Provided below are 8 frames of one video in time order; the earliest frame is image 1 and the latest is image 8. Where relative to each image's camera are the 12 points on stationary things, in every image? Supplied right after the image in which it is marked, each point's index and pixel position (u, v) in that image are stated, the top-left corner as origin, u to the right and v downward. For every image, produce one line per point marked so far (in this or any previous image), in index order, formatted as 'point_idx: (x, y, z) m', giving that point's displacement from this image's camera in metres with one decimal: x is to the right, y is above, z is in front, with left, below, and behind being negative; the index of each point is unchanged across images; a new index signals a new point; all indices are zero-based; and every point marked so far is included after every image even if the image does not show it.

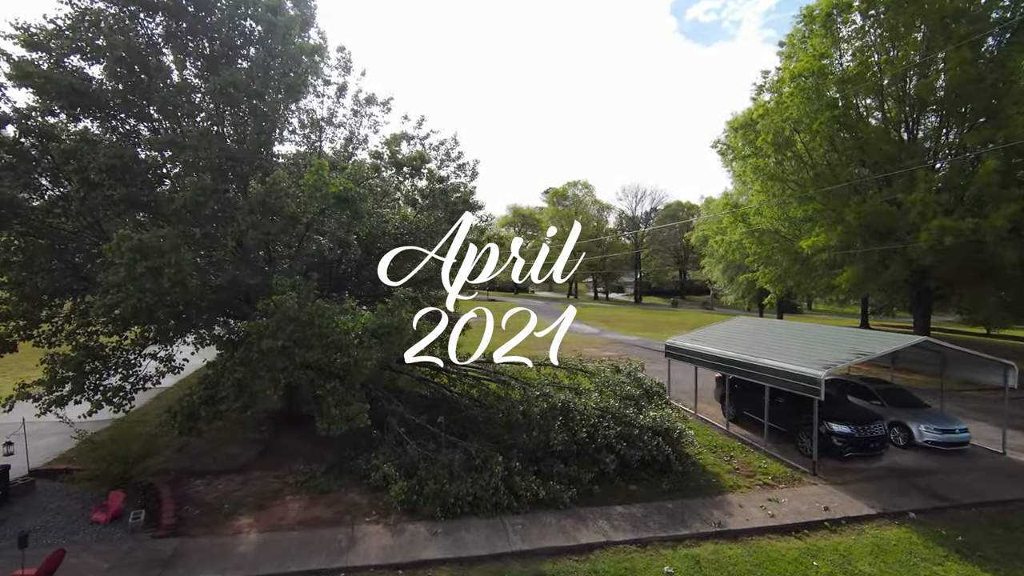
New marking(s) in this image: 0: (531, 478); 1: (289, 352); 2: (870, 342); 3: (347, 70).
0: (+0.2, -2.2, +6.1) m
1: (-2.5, -0.7, +5.6) m
2: (+5.6, -0.8, +8.0) m
3: (-3.3, +4.3, +10.2) m
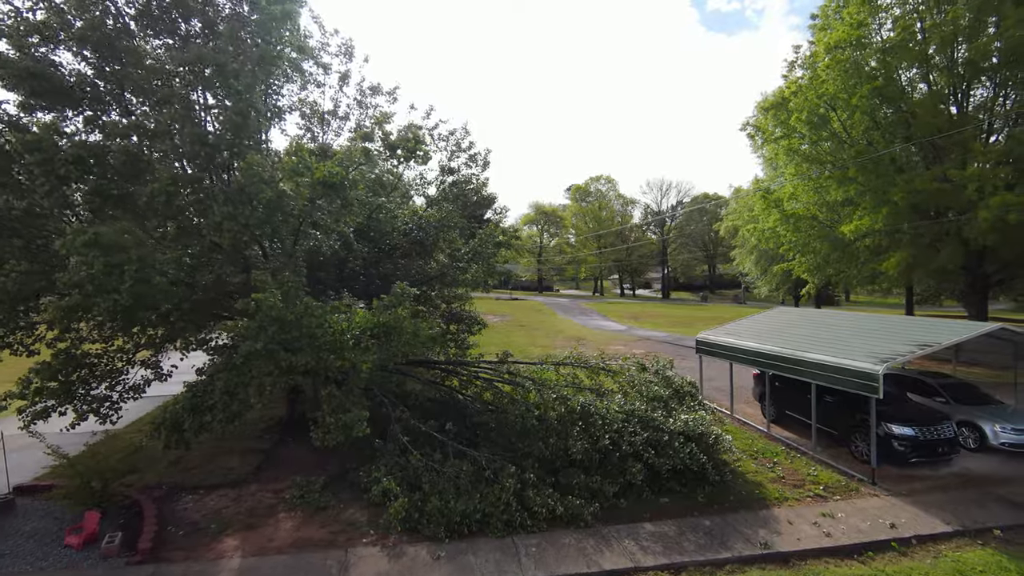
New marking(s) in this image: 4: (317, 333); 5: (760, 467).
0: (+0.4, -2.1, +5.4) m
1: (-2.4, -0.7, +5.1) m
2: (+5.8, -0.6, +7.0) m
3: (-3.1, +4.3, +9.7) m
4: (-2.0, -0.5, +5.3) m
5: (+3.2, -2.3, +6.6) m
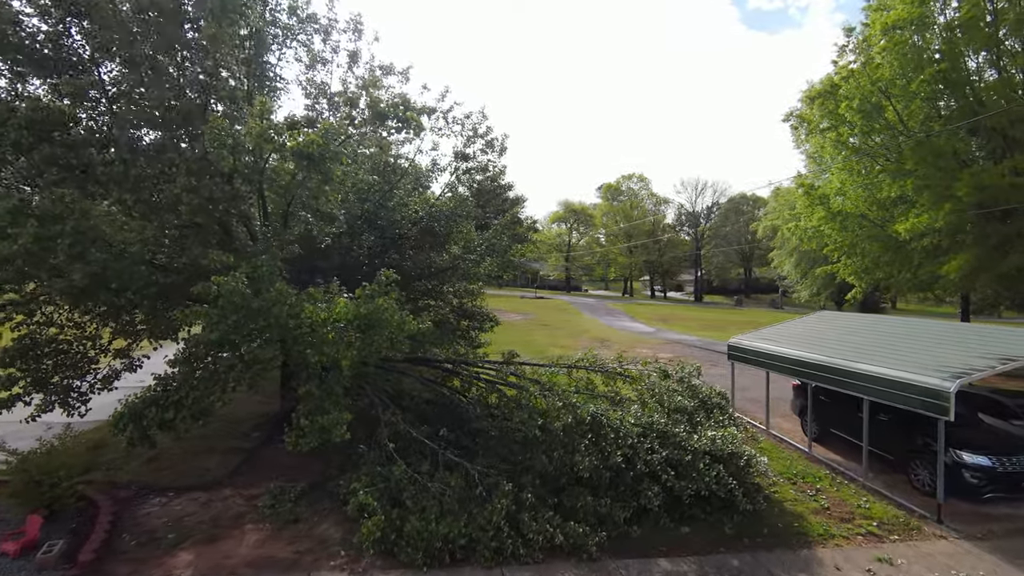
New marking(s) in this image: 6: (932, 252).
0: (+0.3, -2.1, +4.7) m
1: (-2.4, -0.5, +4.5) m
2: (+5.8, -0.6, +6.0) m
3: (-2.7, +4.5, +9.2) m
4: (-2.1, -0.3, +4.7) m
5: (+3.2, -2.3, +5.7) m
6: (+11.0, +0.9, +13.5) m
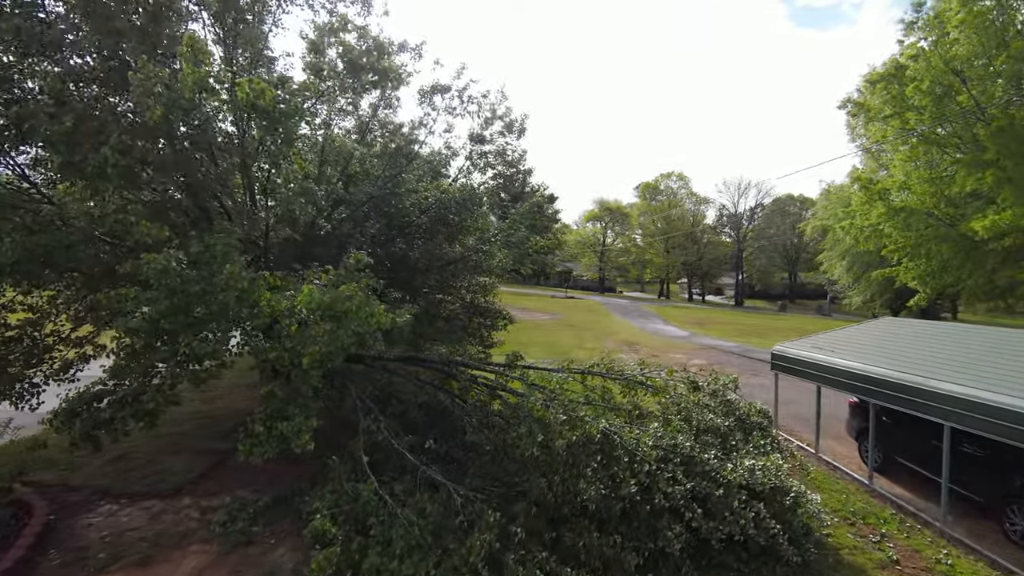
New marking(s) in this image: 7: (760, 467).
0: (+0.2, -2.0, +3.8) m
1: (-2.5, -0.4, +3.8) m
2: (+5.8, -0.7, +4.7) m
3: (-2.4, +4.6, +8.5) m
4: (-2.1, -0.2, +4.0) m
5: (+3.1, -2.3, +4.6) m
6: (+11.6, +0.8, +11.8) m
7: (+2.1, -1.5, +4.3) m
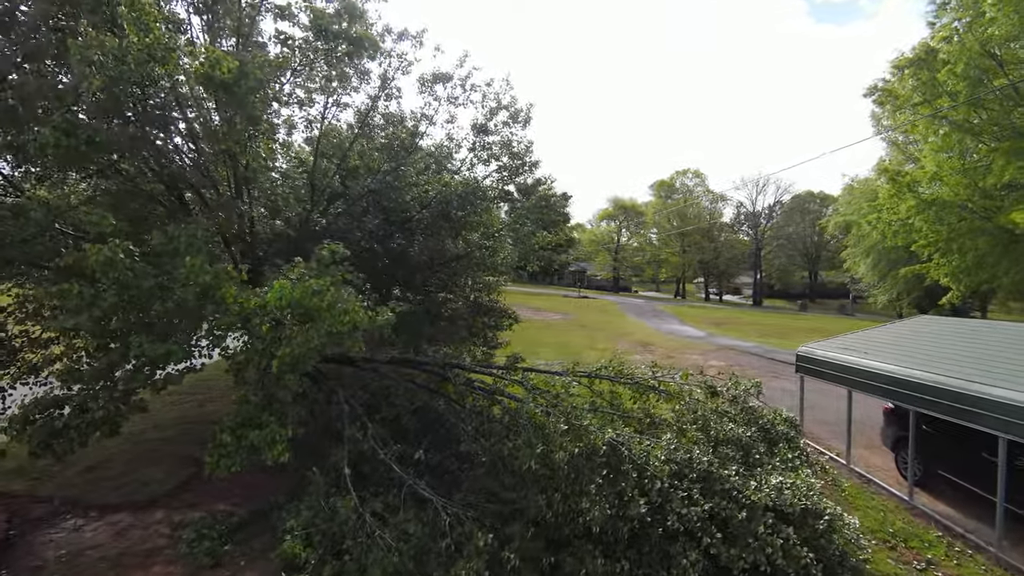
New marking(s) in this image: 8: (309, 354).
0: (+0.1, -1.9, +3.3) m
1: (-2.5, -0.3, +3.5) m
2: (+5.8, -0.6, +4.1) m
3: (-2.3, +4.7, +8.1) m
4: (-2.2, -0.2, +3.6) m
5: (+3.1, -2.2, +4.1) m
6: (+11.7, +0.8, +11.0) m
7: (+2.1, -1.5, +3.8) m
8: (-1.5, -0.5, +3.7) m
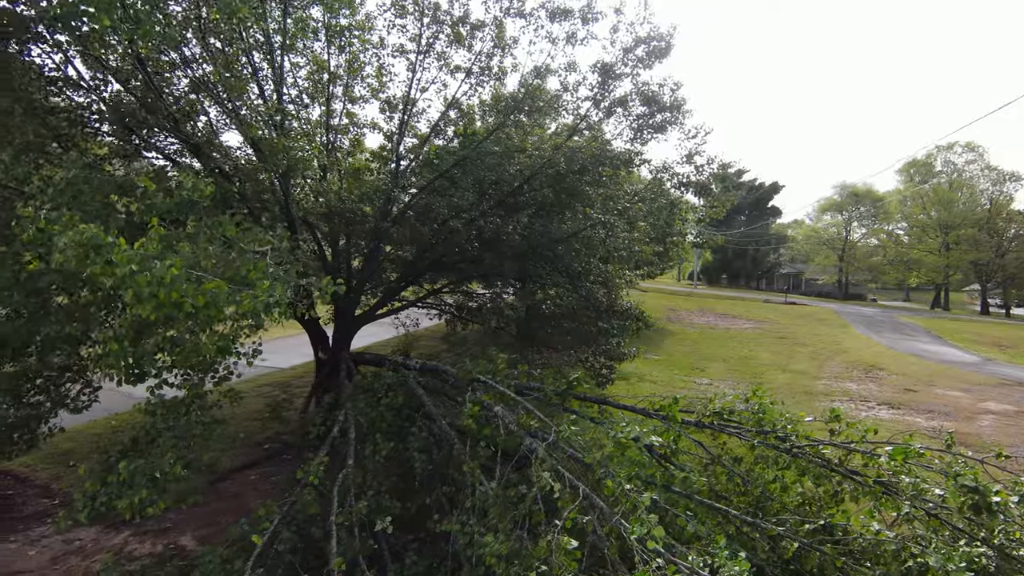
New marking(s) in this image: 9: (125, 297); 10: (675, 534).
0: (-0.3, -1.8, +1.3) m
1: (-2.7, -0.1, +2.5) m
2: (+5.3, -0.6, 0.0) m
3: (-0.7, +4.8, +6.7) m
4: (-2.3, 0.0, +2.5) m
5: (+2.7, -2.1, +0.9) m
6: (+13.4, +0.7, +4.2) m
7: (+1.7, -1.3, +1.1) m
8: (-1.6, -0.3, +2.3) m
9: (-1.6, 0.0, +2.1) m
10: (+0.7, -1.0, +2.2) m
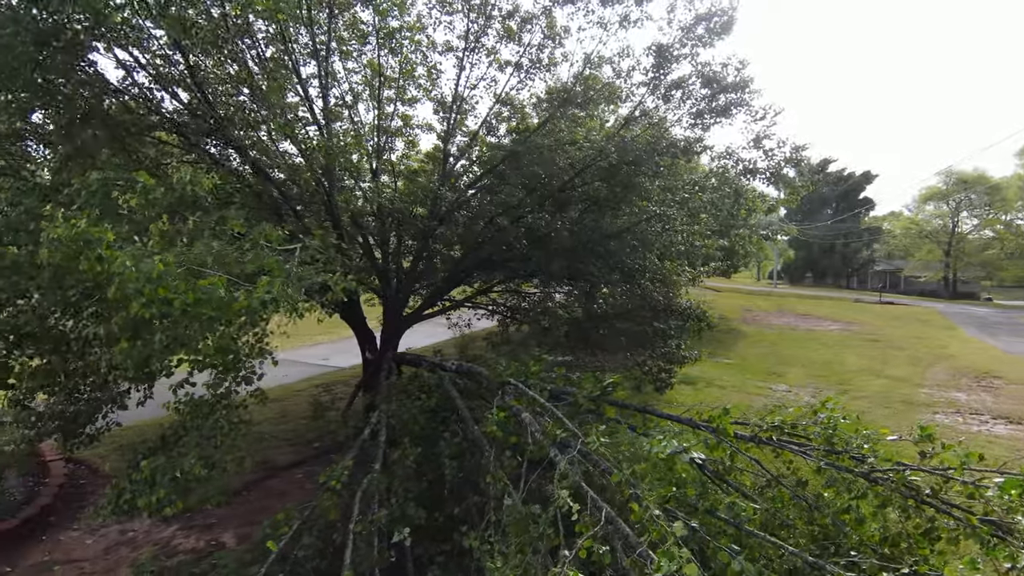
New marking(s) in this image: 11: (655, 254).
0: (-0.4, -1.7, +1.1) m
1: (-2.6, -0.1, +2.6) m
2: (+4.9, -0.5, -1.0) m
3: (-0.1, +4.8, +6.5) m
4: (-2.2, 0.0, +2.5) m
5: (+2.6, -2.0, +0.3) m
6: (+13.6, +0.9, +2.1) m
7: (+1.6, -1.3, +0.6) m
8: (-1.6, -0.3, +2.3) m
9: (-1.6, 0.0, +2.0) m
10: (+0.7, -1.0, +1.8) m
11: (+1.8, +0.4, +6.4) m
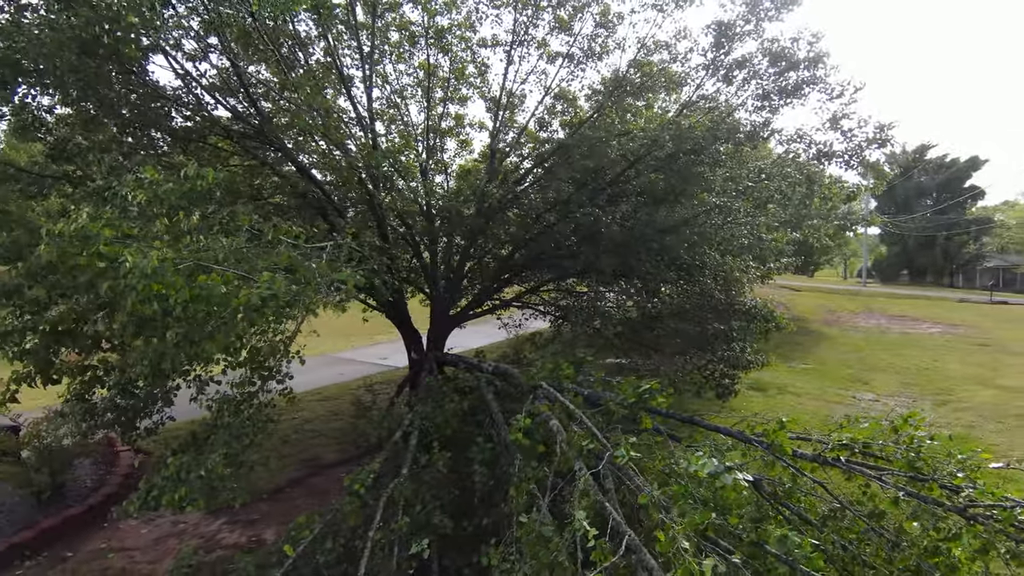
0: (-0.4, -1.7, +1.0) m
1: (-2.5, -0.1, +2.7) m
2: (+4.5, -0.4, -1.8) m
3: (+0.5, +4.8, +6.3) m
4: (-2.1, 0.0, +2.6) m
5: (+2.4, -2.0, -0.2) m
6: (+13.5, +1.0, +0.2) m
7: (+1.4, -1.3, +0.2) m
8: (-1.5, -0.3, +2.3) m
9: (-1.5, 0.0, +2.0) m
10: (+0.7, -1.0, +1.5) m
11: (+2.3, +0.5, +5.9) m
